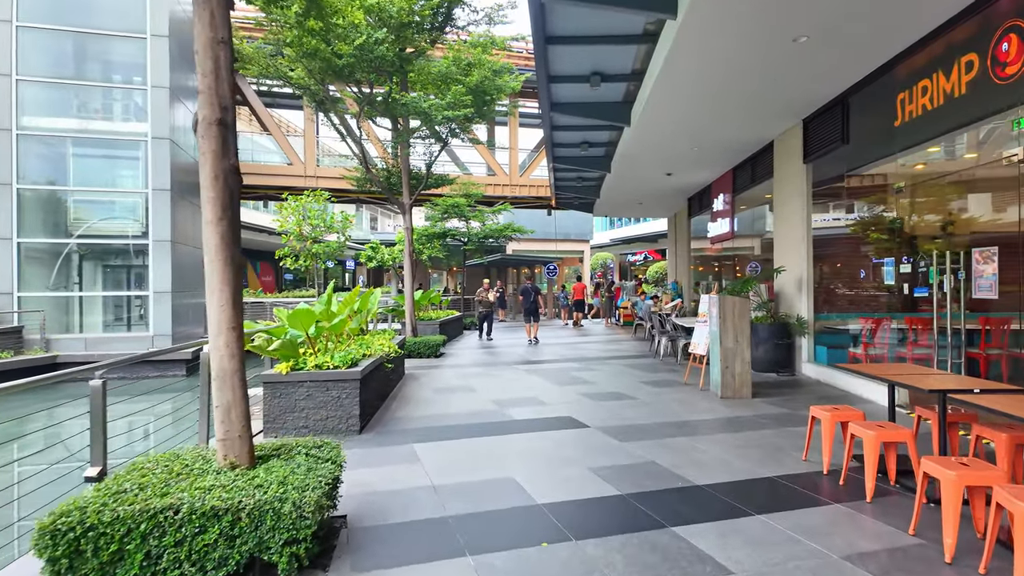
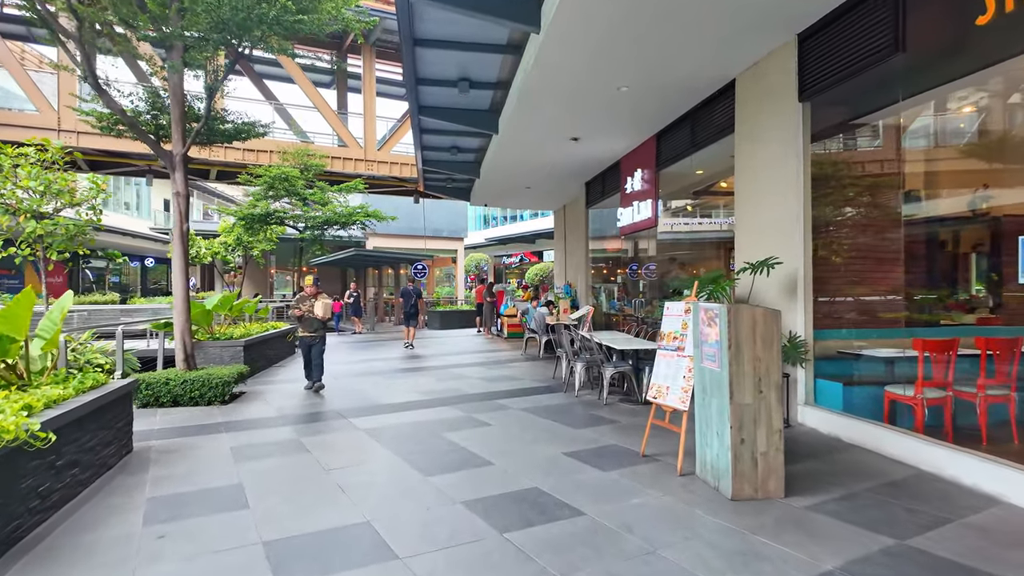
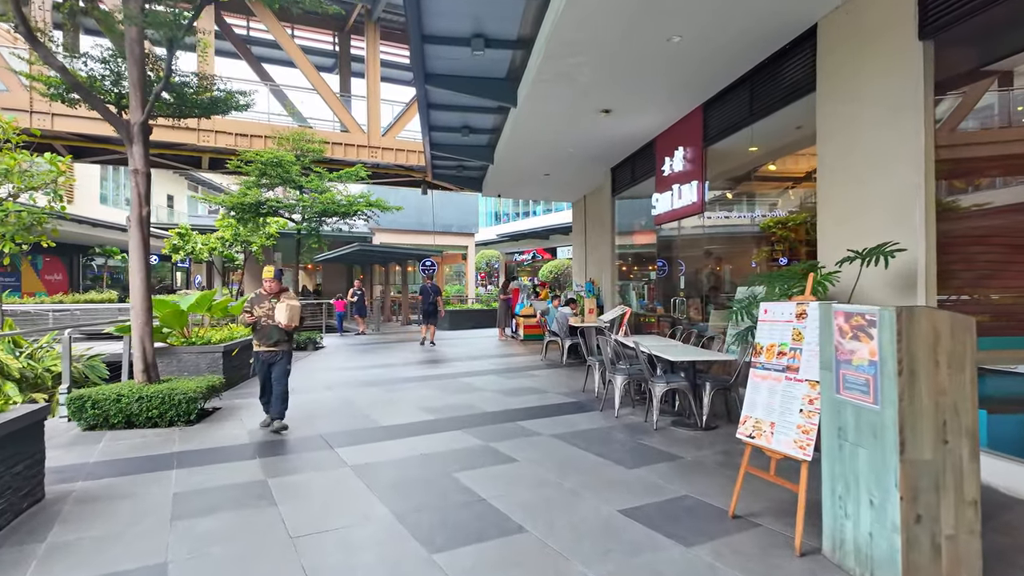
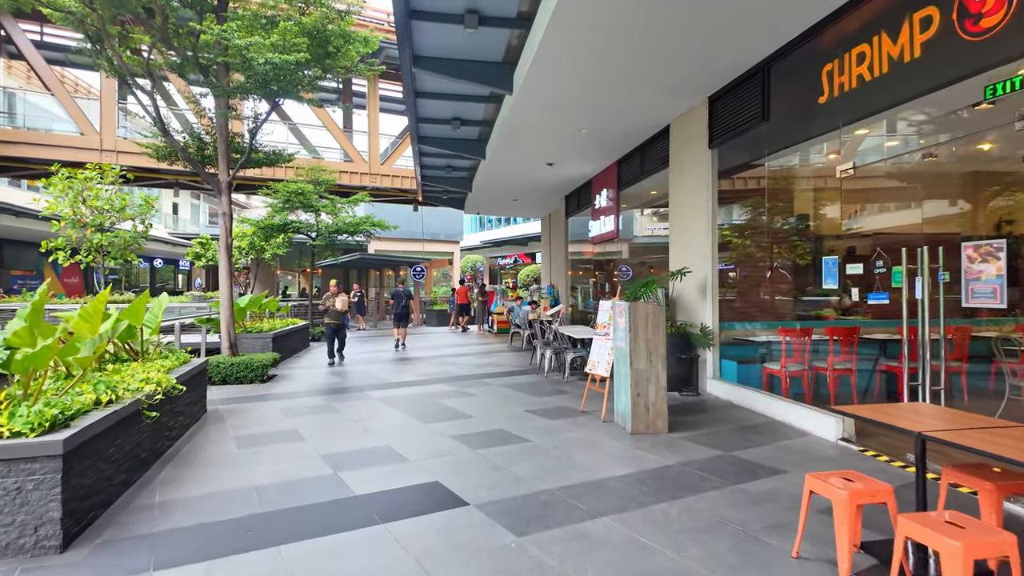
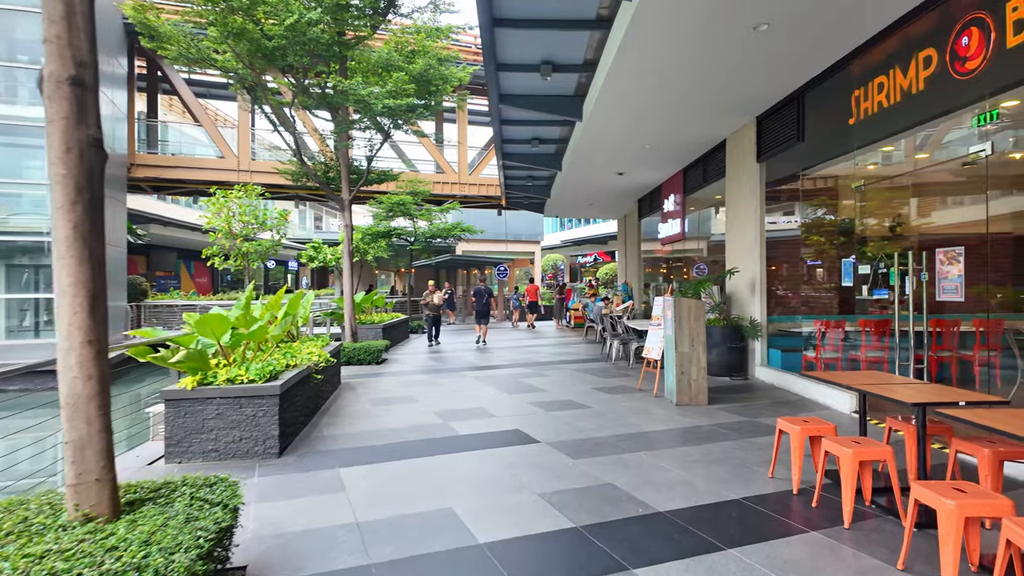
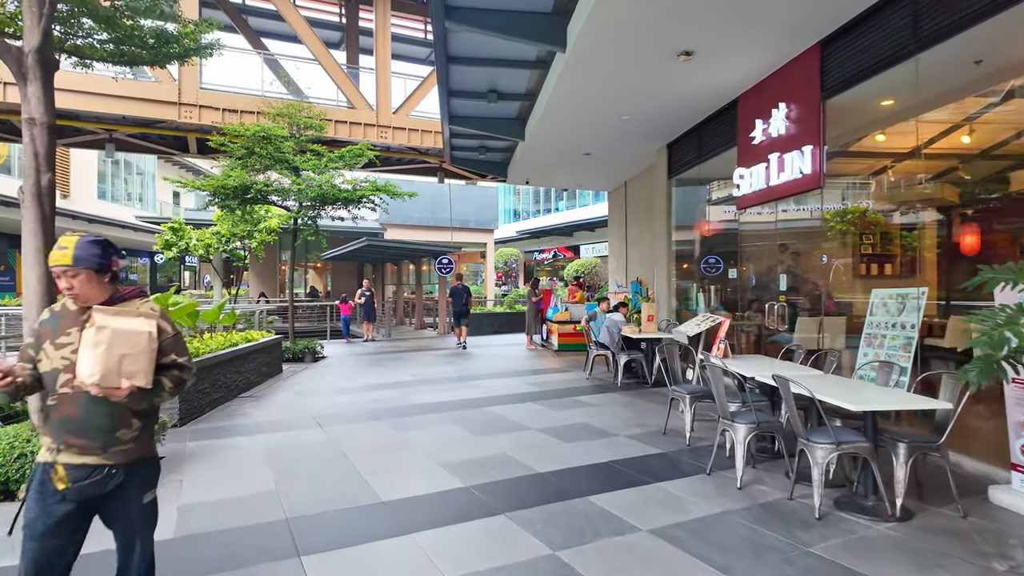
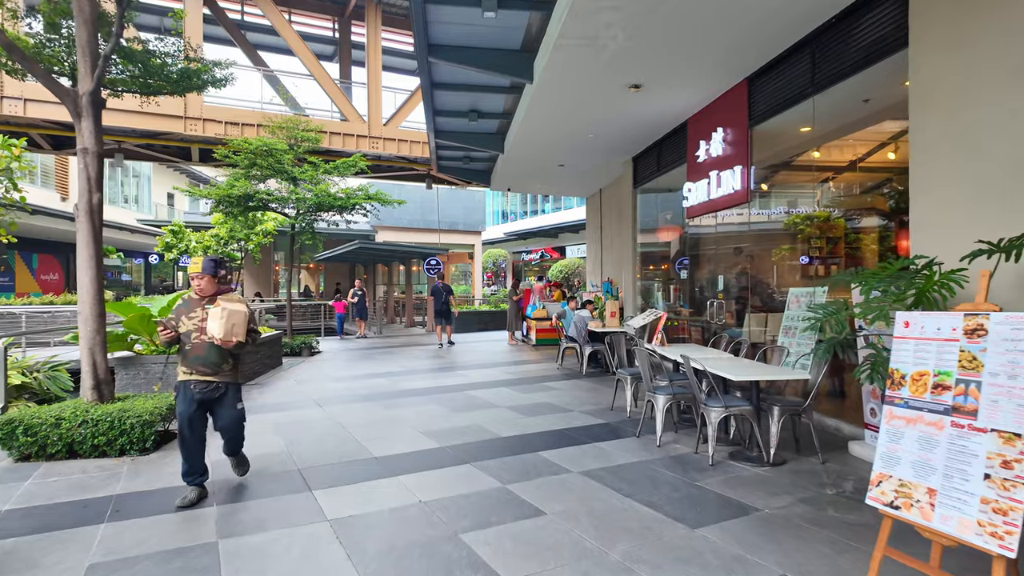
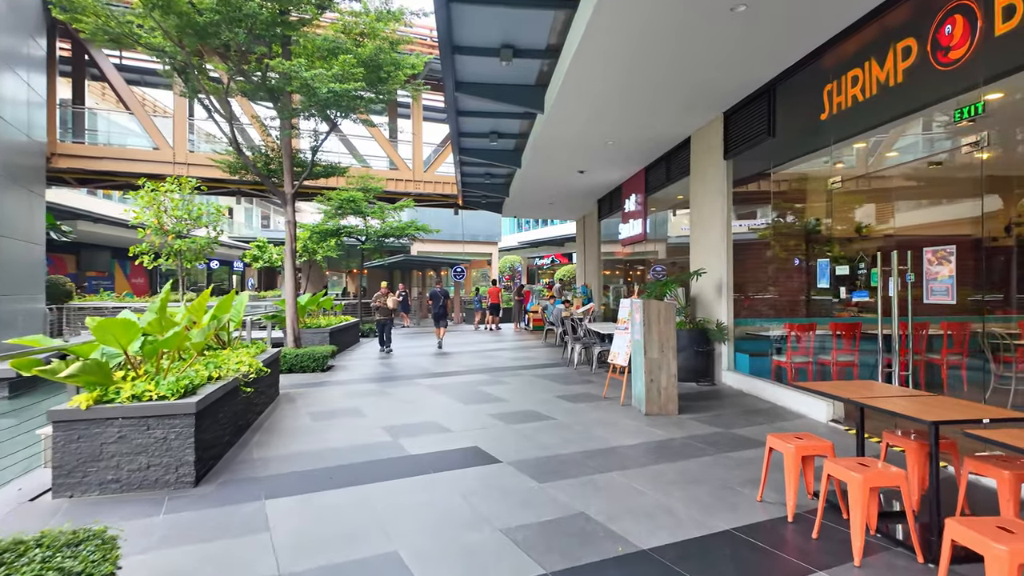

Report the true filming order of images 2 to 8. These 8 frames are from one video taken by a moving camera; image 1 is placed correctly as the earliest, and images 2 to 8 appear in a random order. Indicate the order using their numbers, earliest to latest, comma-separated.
5, 8, 4, 2, 3, 7, 6
